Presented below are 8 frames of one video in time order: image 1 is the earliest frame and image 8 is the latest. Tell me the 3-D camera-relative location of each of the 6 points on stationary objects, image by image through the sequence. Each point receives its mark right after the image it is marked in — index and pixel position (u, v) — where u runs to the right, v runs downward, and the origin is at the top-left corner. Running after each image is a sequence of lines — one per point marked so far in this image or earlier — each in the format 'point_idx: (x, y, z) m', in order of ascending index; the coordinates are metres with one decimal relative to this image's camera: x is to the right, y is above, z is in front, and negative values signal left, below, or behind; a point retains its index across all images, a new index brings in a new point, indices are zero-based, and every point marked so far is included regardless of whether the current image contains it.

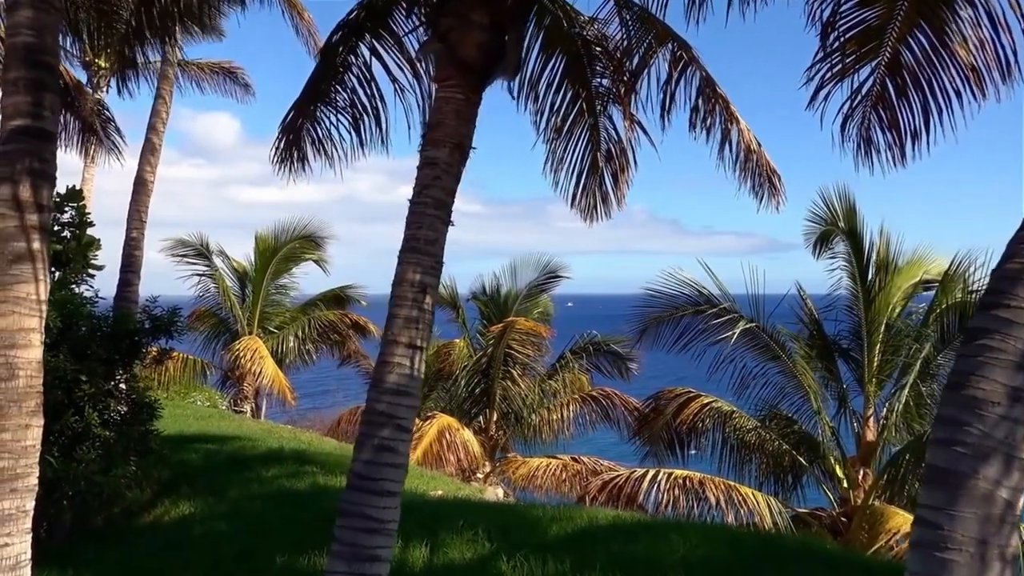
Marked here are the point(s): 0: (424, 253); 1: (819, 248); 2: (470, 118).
0: (-0.4, +0.2, +4.0) m
1: (+3.9, +0.5, +11.1) m
2: (-0.2, +0.8, +4.2) m
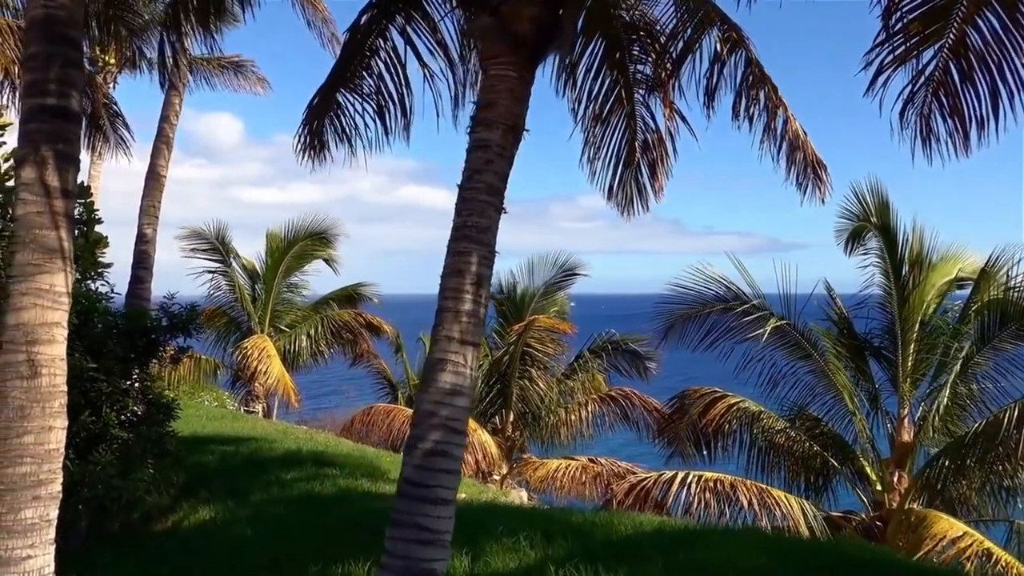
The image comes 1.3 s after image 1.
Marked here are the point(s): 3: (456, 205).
0: (-0.1, +0.2, +3.7) m
1: (+4.1, +0.5, +10.7) m
2: (+0.1, +0.9, +3.9) m
3: (-0.2, +0.4, +3.8) m
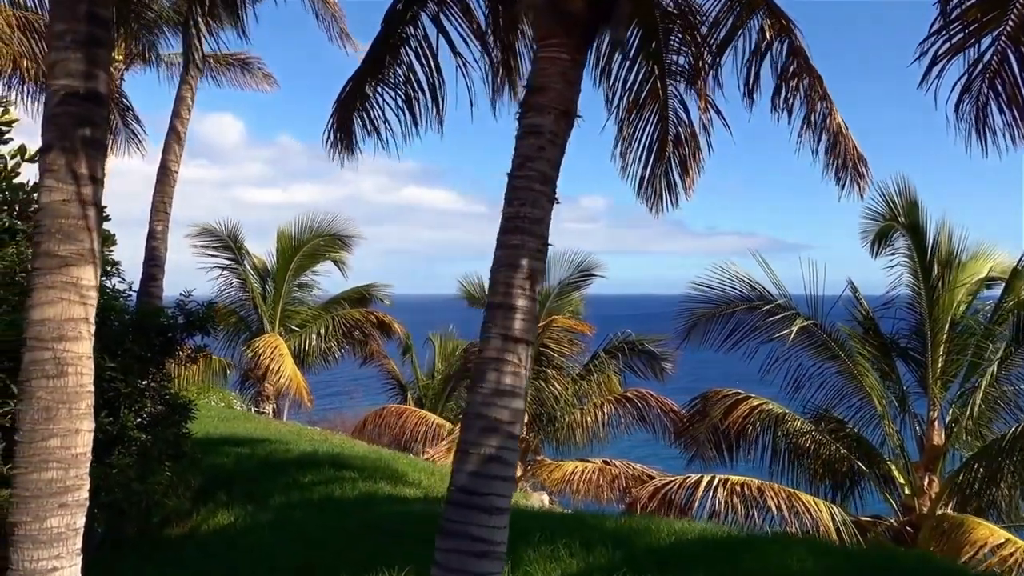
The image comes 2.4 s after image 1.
0: (+0.1, +0.2, +3.5) m
1: (+4.4, +0.5, +10.5) m
2: (+0.3, +0.9, +3.7) m
3: (0.0, +0.4, +3.6) m
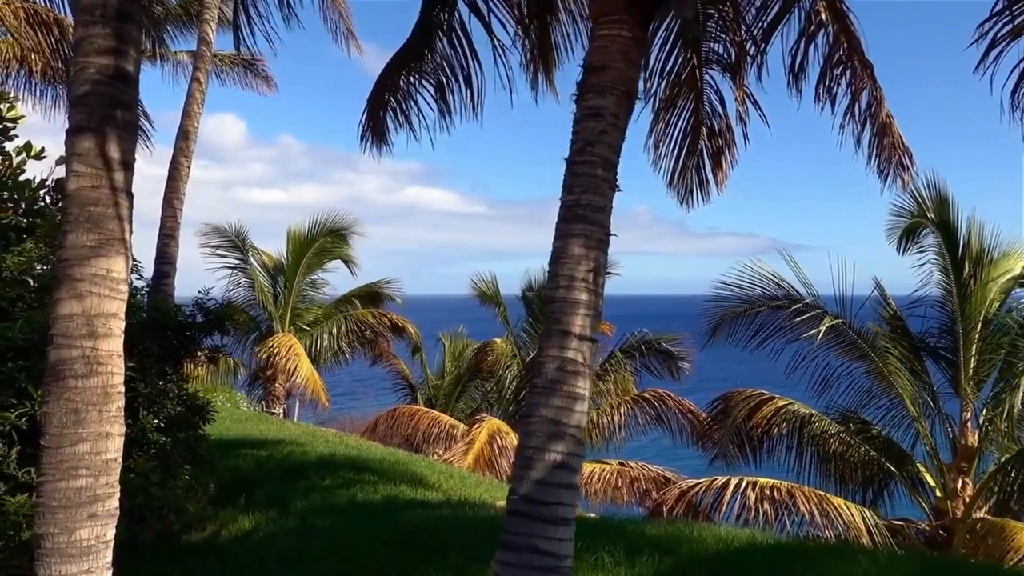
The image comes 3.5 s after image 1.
0: (+0.3, +0.2, +3.2) m
1: (+4.6, +0.5, +10.3) m
2: (+0.5, +0.9, +3.5) m
3: (+0.2, +0.4, +3.3) m
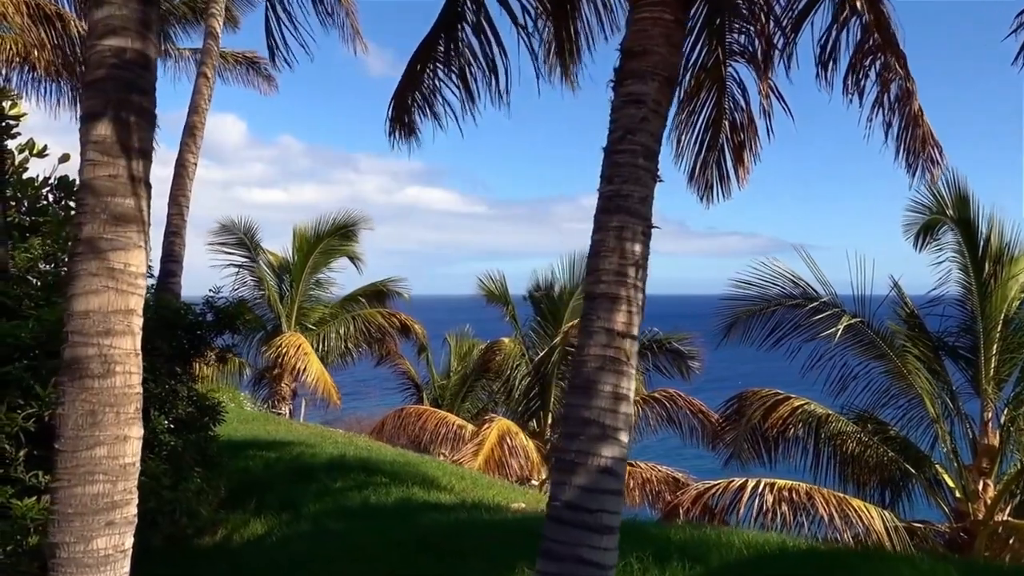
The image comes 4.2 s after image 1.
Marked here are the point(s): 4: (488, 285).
0: (+0.4, +0.3, +3.1) m
1: (+4.7, +0.6, +10.1) m
2: (+0.6, +0.9, +3.3) m
3: (+0.3, +0.4, +3.2) m
4: (-0.4, +0.1, +15.9) m
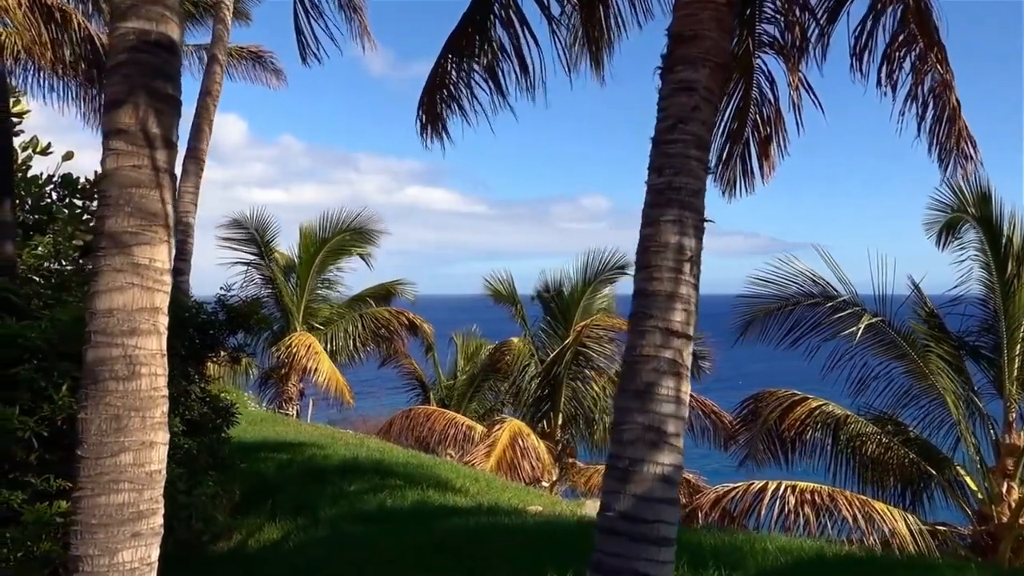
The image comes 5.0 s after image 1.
0: (+0.6, +0.3, +2.9) m
1: (+4.9, +0.6, +9.9) m
2: (+0.8, +0.9, +3.1) m
3: (+0.5, +0.4, +3.0) m
4: (-0.3, +0.1, +15.7) m
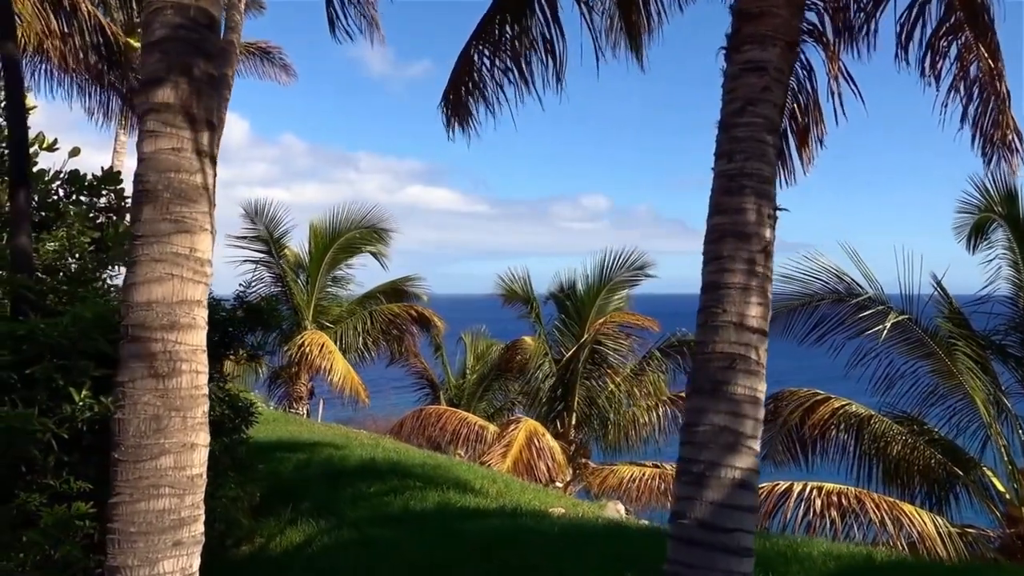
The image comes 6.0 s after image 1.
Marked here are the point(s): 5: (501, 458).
0: (+0.8, +0.3, +2.7) m
1: (+5.1, +0.6, +9.8) m
2: (+1.0, +1.0, +3.0) m
3: (+0.7, +0.5, +2.8) m
4: (-0.1, +0.1, +15.6) m
5: (-0.1, -2.2, +11.0) m
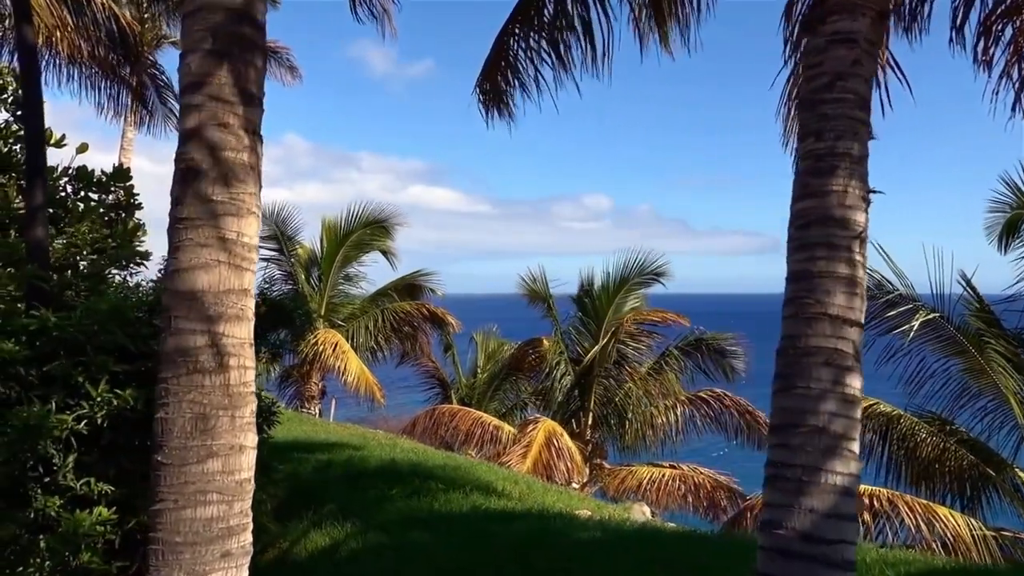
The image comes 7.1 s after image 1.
0: (+1.0, +0.3, +2.5) m
1: (+5.3, +0.6, +9.5) m
2: (+1.2, +1.0, +2.8) m
3: (+0.9, +0.5, +2.6) m
4: (+0.2, +0.1, +15.3) m
5: (+0.1, -2.1, +10.8) m
